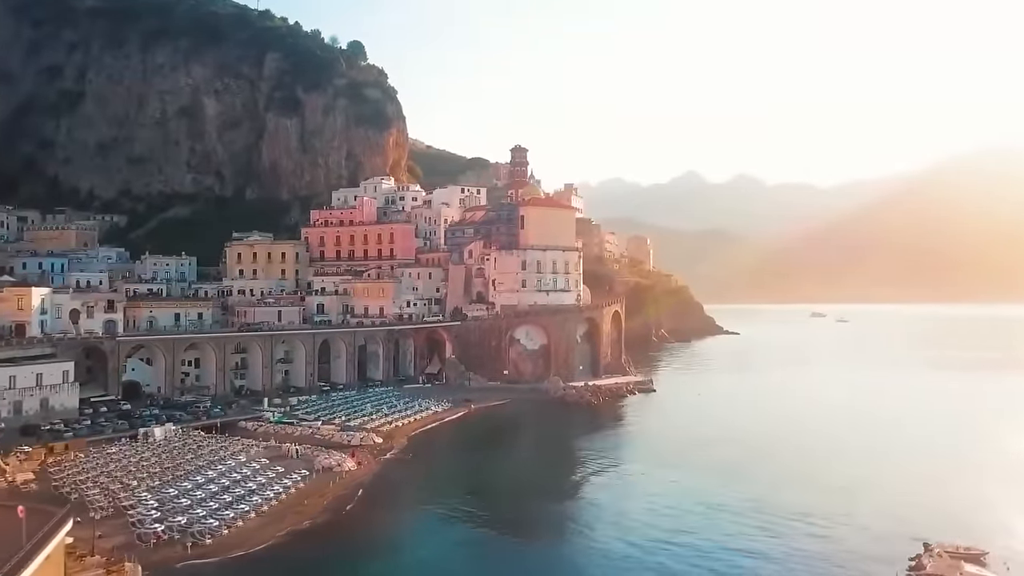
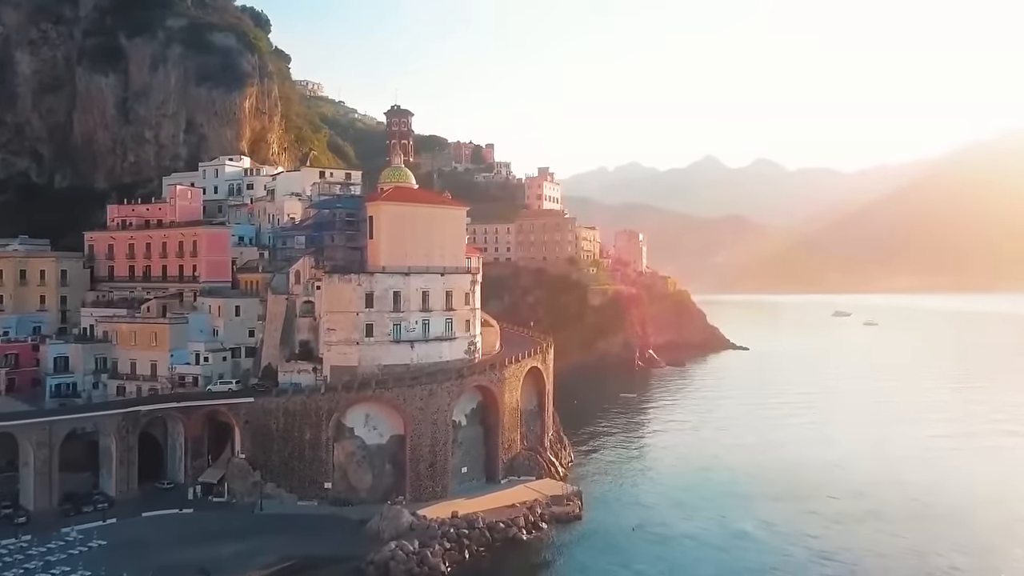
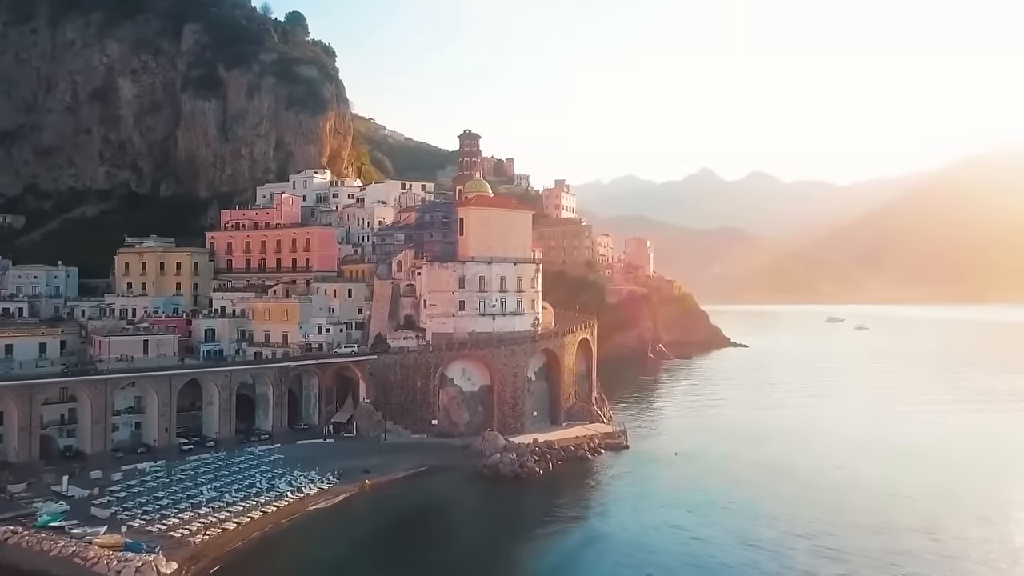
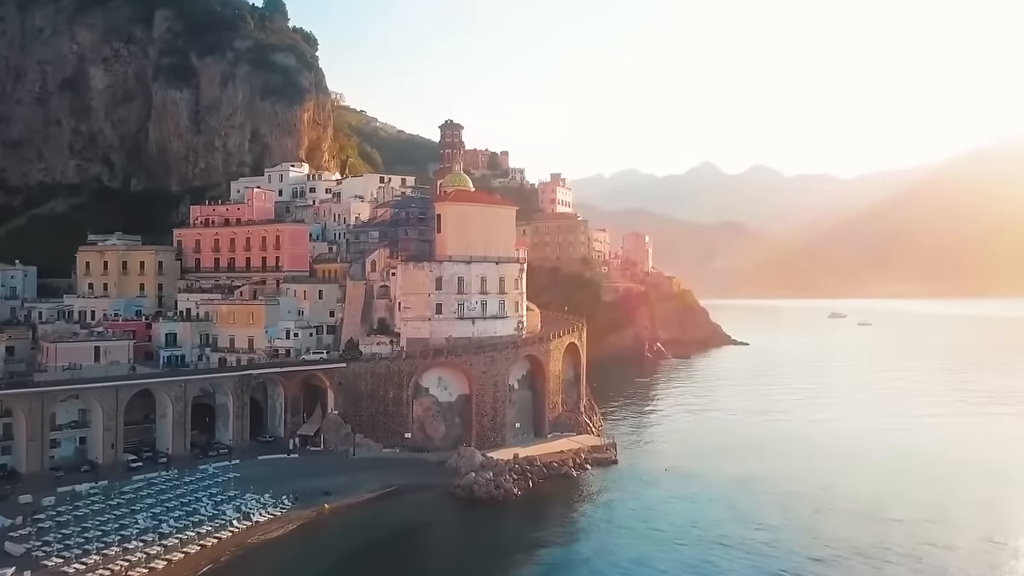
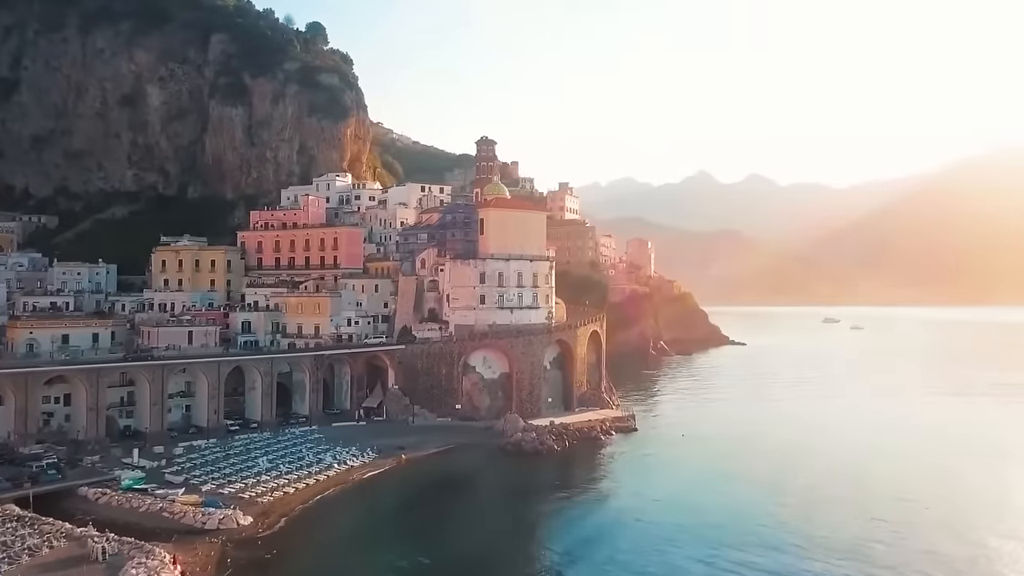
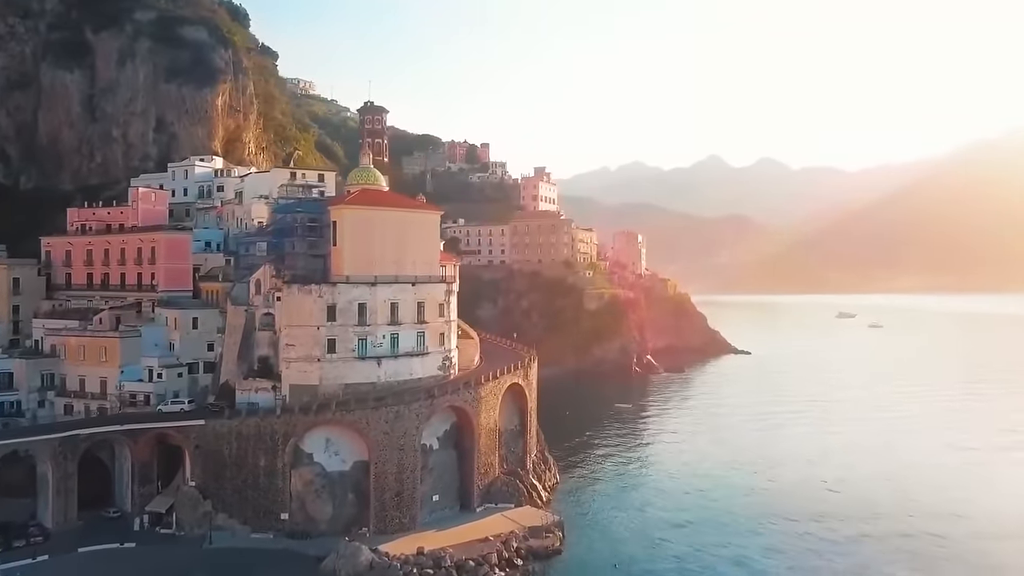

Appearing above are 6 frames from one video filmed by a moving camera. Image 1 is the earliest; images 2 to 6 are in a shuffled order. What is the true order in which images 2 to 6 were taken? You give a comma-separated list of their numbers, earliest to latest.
5, 3, 4, 2, 6
